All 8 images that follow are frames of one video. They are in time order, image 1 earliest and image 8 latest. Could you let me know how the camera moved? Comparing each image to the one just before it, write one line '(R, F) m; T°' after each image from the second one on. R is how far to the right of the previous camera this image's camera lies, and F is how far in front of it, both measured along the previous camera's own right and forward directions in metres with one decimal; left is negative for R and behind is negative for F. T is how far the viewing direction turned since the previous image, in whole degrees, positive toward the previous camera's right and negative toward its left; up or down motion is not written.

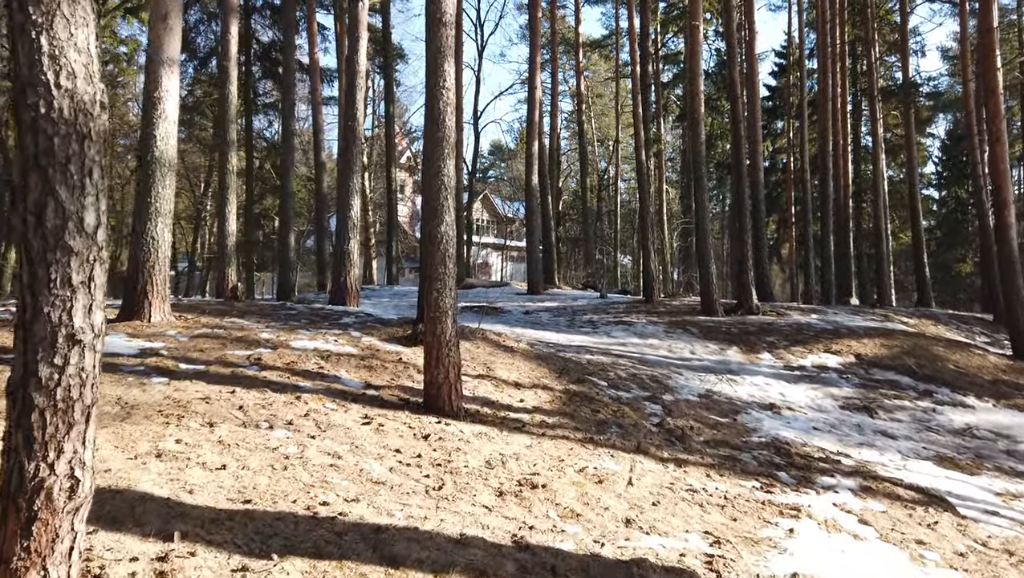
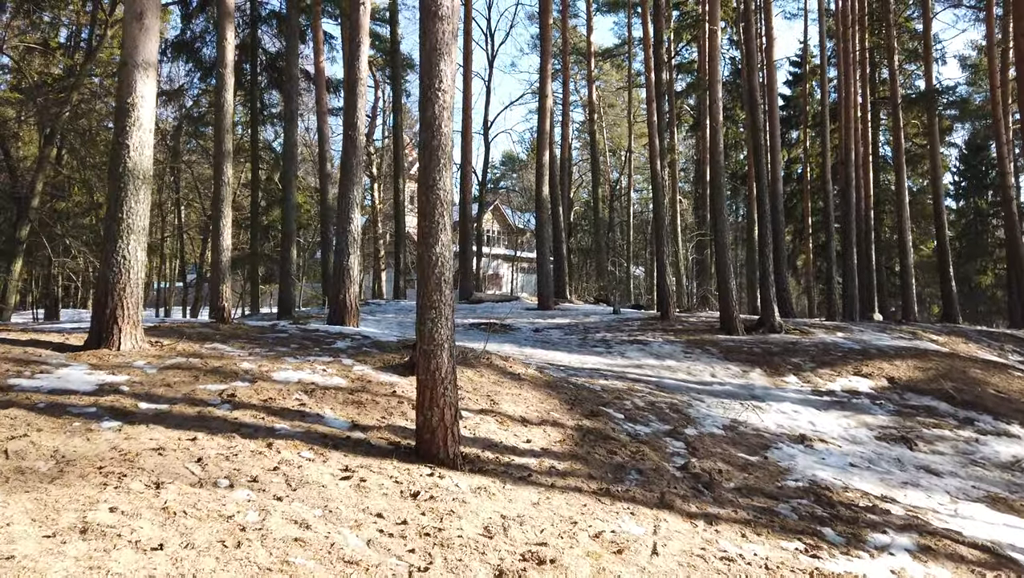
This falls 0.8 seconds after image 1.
(0.0, +0.6) m; -1°
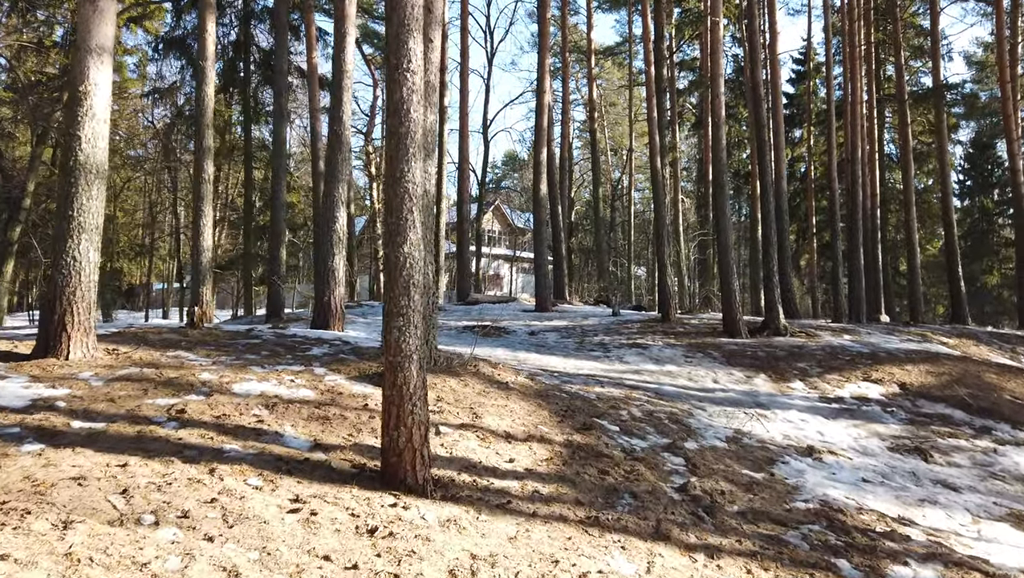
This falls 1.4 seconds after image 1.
(+0.1, +0.5) m; 0°
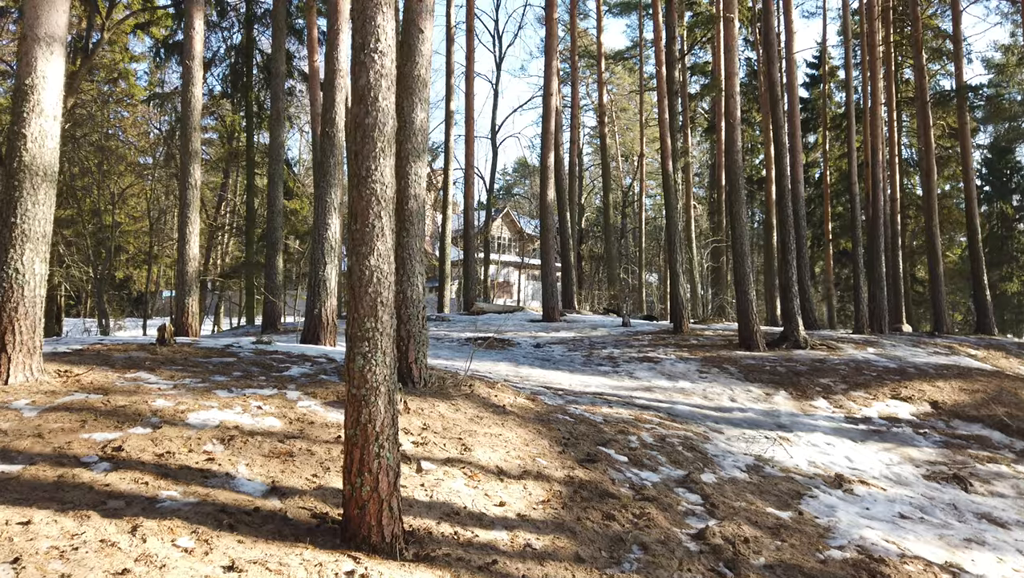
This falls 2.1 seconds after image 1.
(+0.1, +0.6) m; -1°
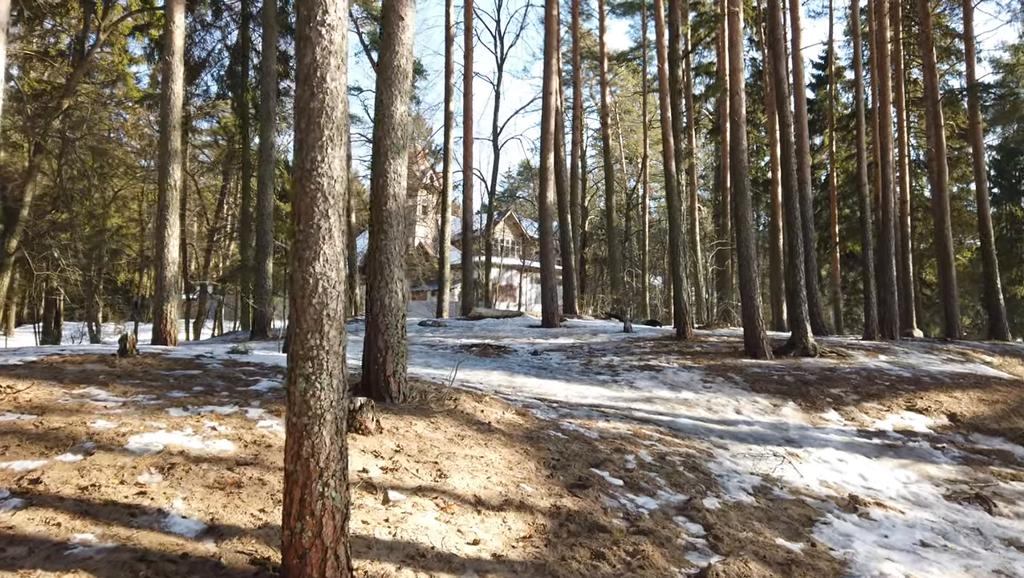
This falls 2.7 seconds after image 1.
(+0.1, +0.5) m; 0°
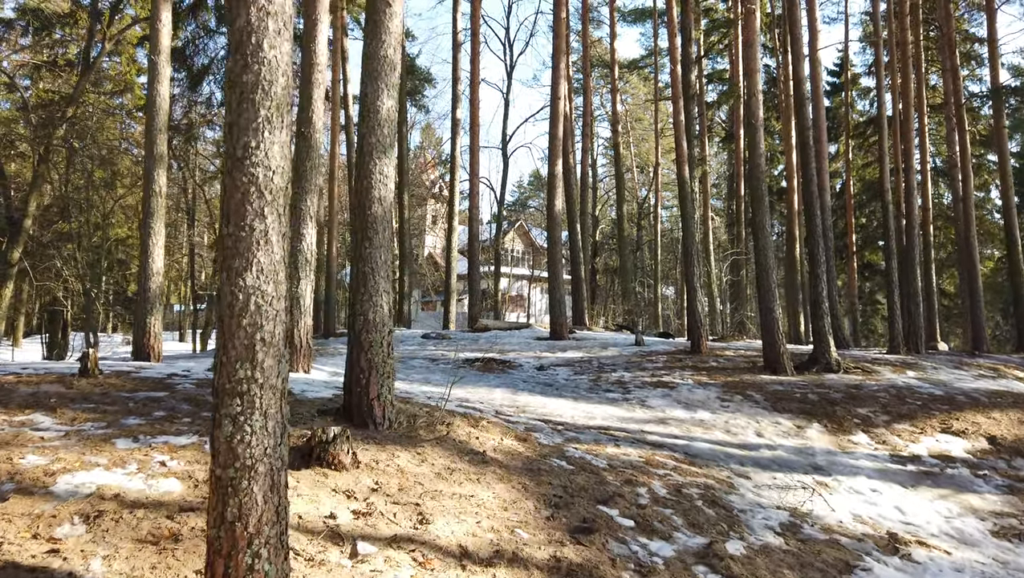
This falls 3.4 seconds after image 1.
(+0.1, +0.6) m; -1°
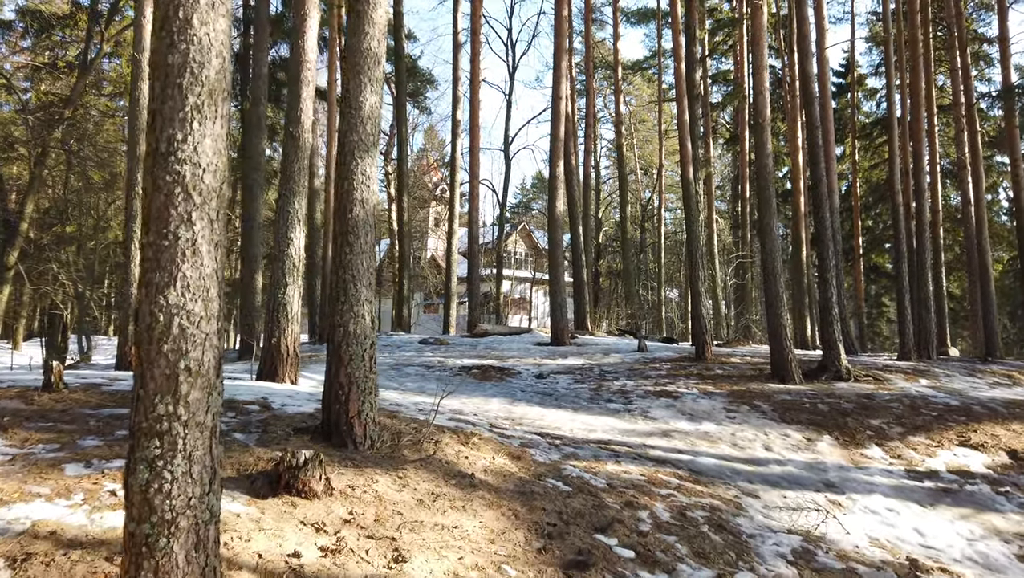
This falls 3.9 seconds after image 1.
(+0.1, +0.4) m; 0°
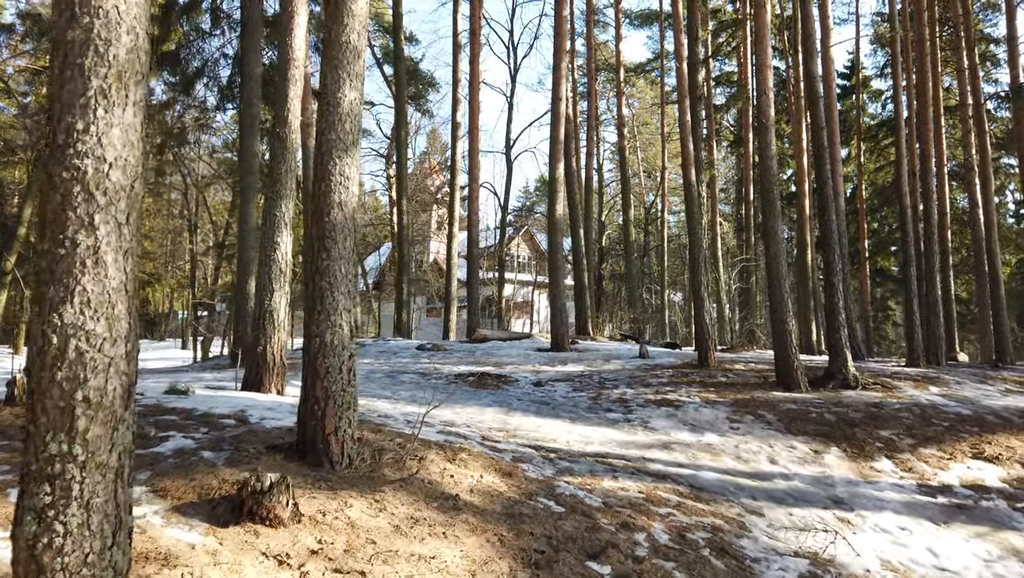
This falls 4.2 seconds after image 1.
(+0.1, +0.3) m; 0°
